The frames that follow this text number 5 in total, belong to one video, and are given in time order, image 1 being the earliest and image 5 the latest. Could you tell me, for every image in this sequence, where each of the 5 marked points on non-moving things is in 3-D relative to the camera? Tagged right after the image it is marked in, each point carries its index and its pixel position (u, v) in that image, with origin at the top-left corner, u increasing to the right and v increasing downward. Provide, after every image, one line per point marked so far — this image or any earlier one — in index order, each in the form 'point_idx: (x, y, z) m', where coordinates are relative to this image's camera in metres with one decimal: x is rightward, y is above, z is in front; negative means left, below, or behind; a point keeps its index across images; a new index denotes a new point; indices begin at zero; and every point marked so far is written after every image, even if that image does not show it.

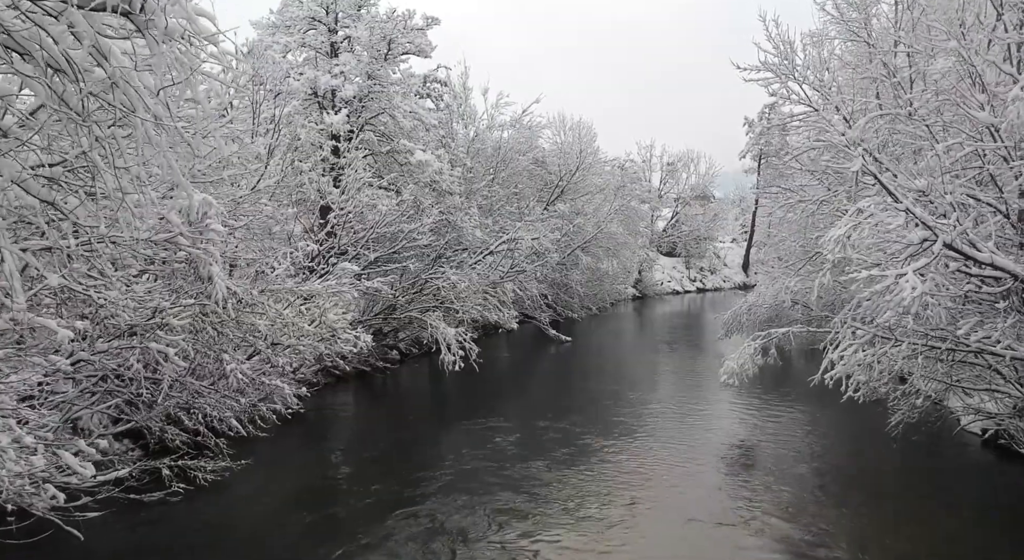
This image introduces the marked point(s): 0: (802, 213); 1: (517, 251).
0: (+5.4, +1.3, +13.2) m
1: (+0.1, +0.7, +16.0) m
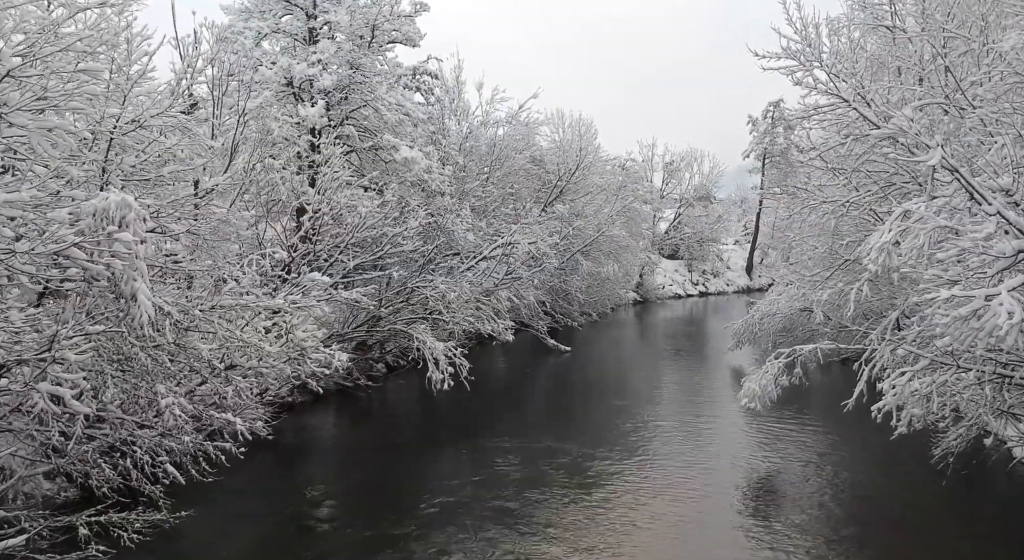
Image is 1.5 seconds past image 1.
0: (+5.4, +1.1, +11.9) m
1: (0.0, +0.5, +14.7) m
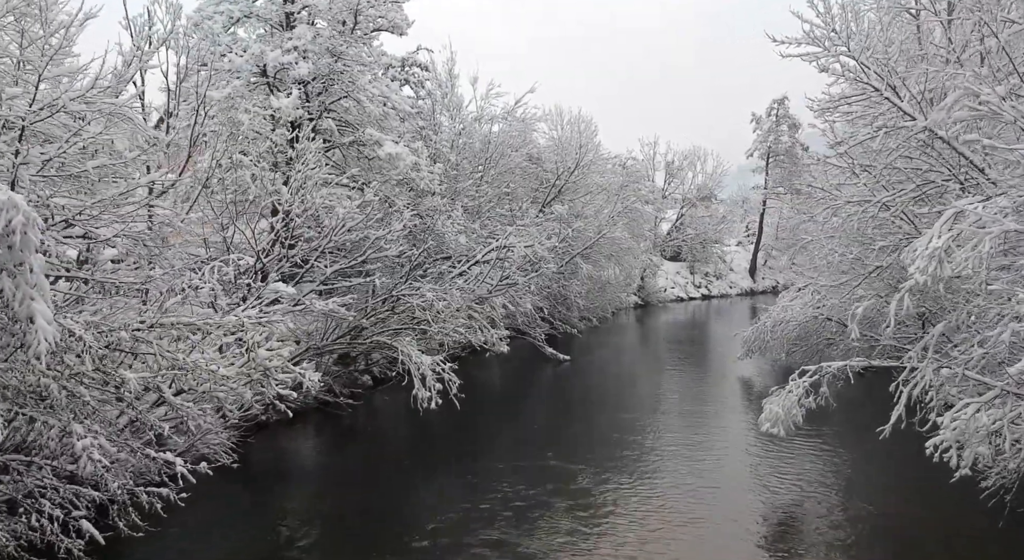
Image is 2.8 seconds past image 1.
0: (+5.3, +1.0, +10.8) m
1: (-0.1, +0.4, +13.6) m
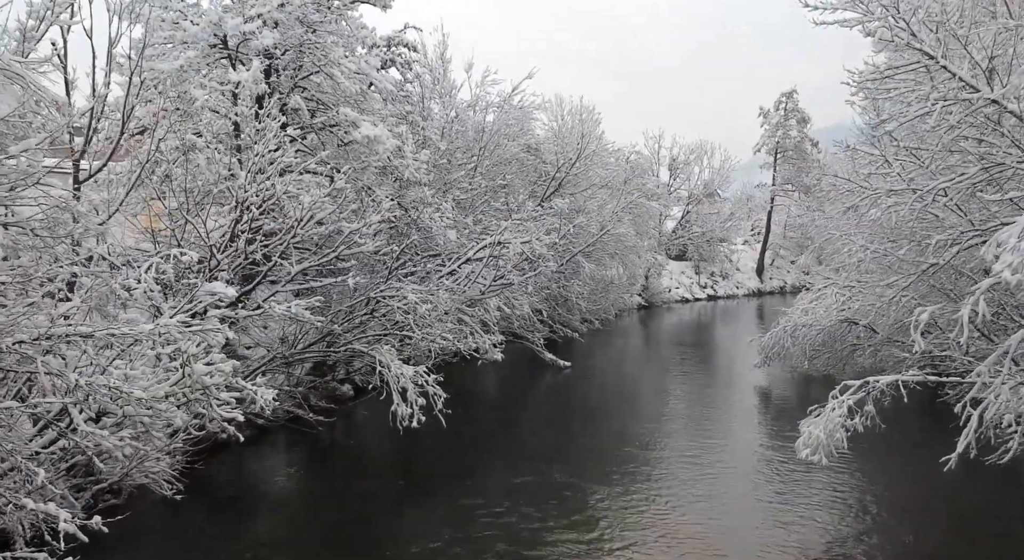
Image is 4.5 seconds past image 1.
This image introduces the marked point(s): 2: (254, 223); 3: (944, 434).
0: (+5.2, +1.0, +9.4) m
1: (-0.2, +0.4, +12.2) m
2: (-3.4, +0.7, +9.1) m
3: (+7.6, -2.7, +12.3) m
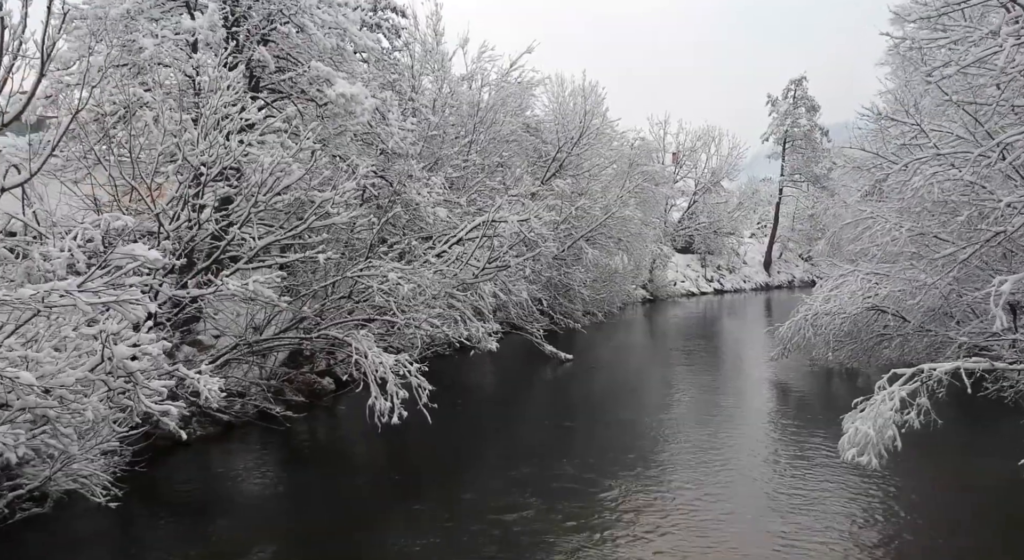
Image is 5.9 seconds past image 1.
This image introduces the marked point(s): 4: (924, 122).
0: (+5.1, +1.3, +8.2) m
1: (-0.2, +0.7, +11.0) m
2: (-3.5, +1.0, +7.9) m
3: (+7.5, -2.4, +11.1) m
4: (+5.7, +2.2, +9.5) m
